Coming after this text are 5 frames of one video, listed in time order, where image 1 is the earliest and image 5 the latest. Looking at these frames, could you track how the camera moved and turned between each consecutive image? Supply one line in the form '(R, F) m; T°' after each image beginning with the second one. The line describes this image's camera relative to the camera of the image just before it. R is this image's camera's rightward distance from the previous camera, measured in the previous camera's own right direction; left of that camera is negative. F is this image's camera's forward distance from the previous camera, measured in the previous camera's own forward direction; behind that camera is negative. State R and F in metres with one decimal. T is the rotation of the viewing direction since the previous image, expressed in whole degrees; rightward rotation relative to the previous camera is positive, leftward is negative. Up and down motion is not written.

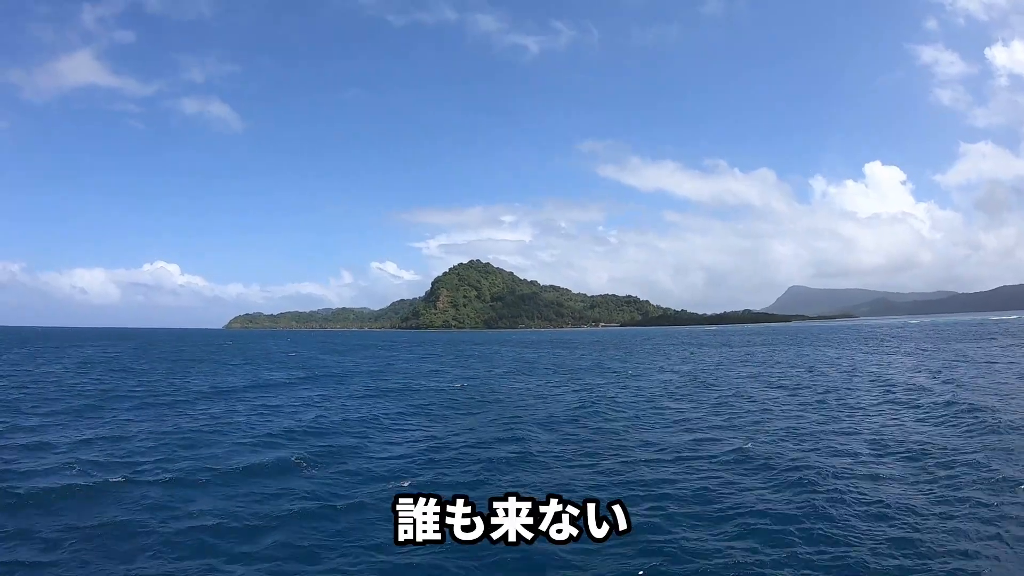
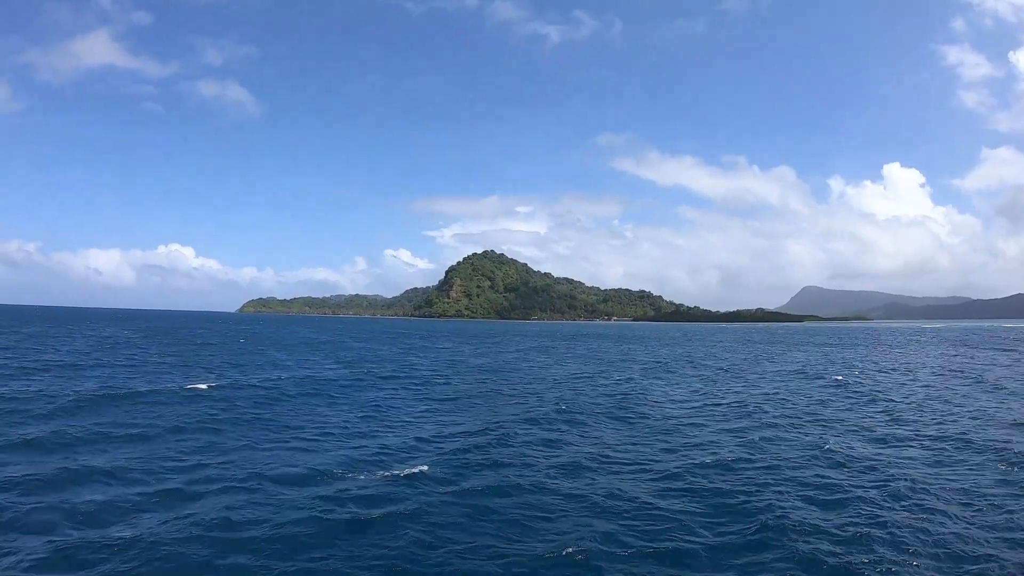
(-0.5, +0.1) m; -1°
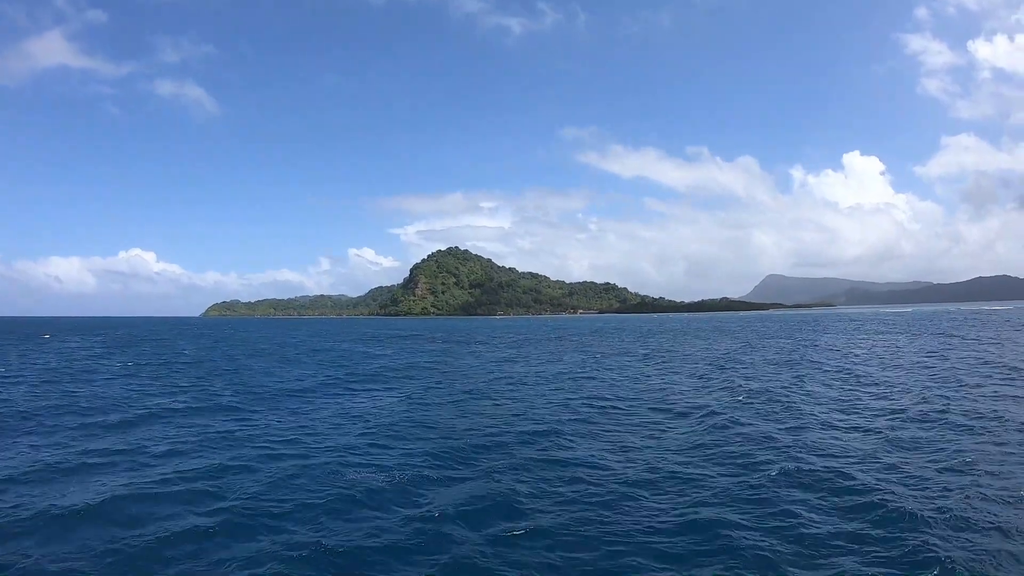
(+1.2, +0.1) m; +2°
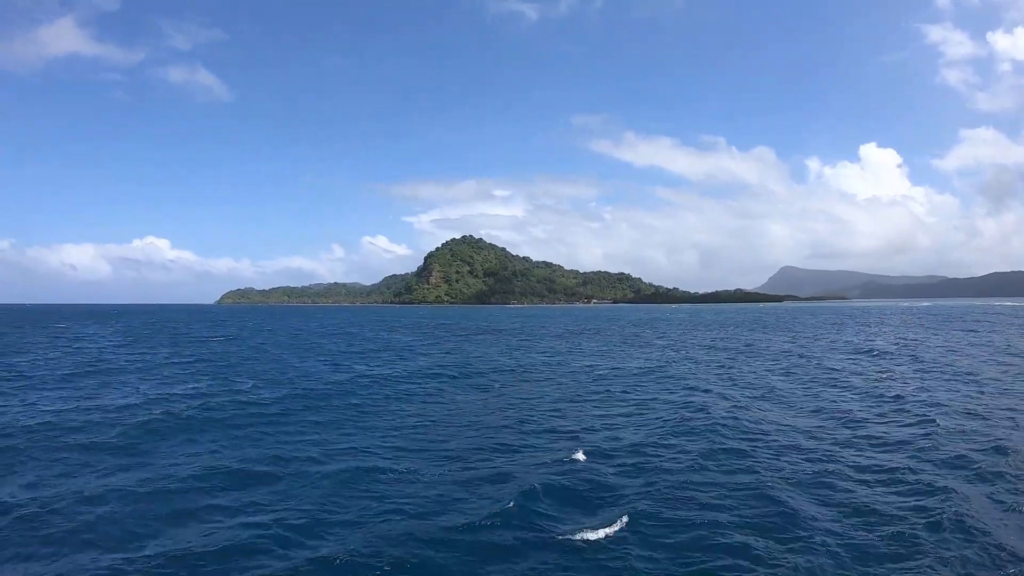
(-0.5, +0.1) m; -1°
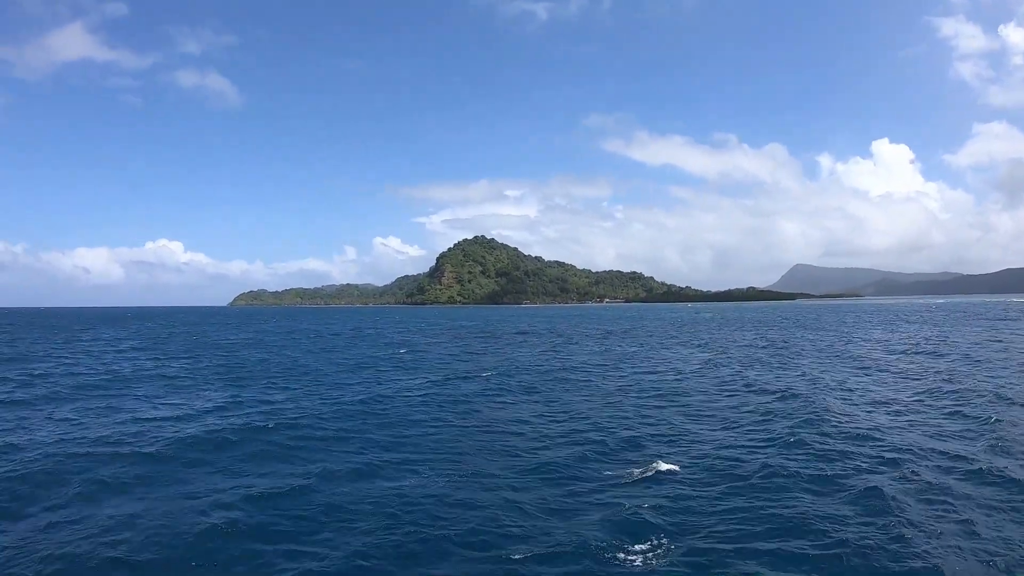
(-0.4, 0.0) m; -1°
